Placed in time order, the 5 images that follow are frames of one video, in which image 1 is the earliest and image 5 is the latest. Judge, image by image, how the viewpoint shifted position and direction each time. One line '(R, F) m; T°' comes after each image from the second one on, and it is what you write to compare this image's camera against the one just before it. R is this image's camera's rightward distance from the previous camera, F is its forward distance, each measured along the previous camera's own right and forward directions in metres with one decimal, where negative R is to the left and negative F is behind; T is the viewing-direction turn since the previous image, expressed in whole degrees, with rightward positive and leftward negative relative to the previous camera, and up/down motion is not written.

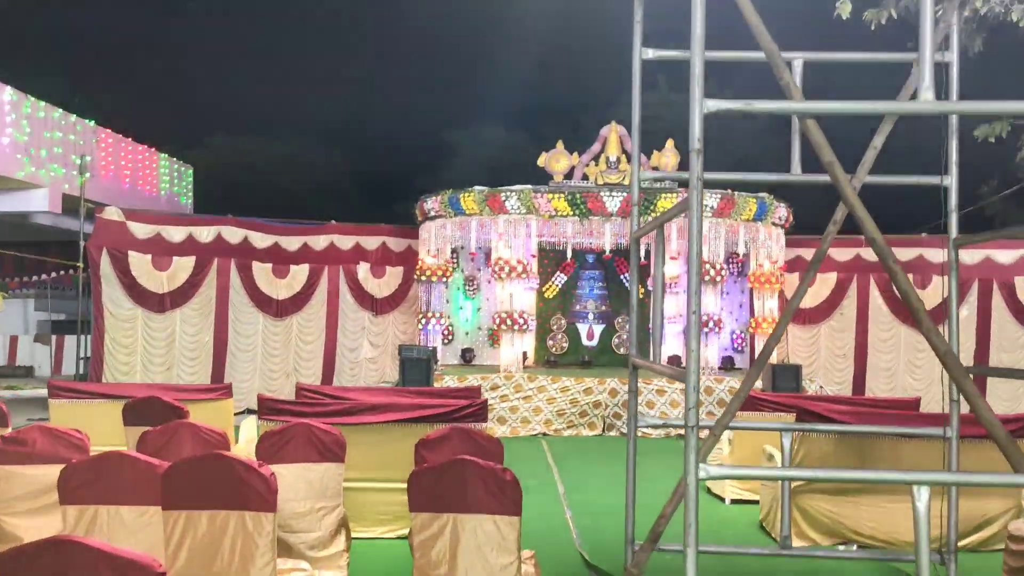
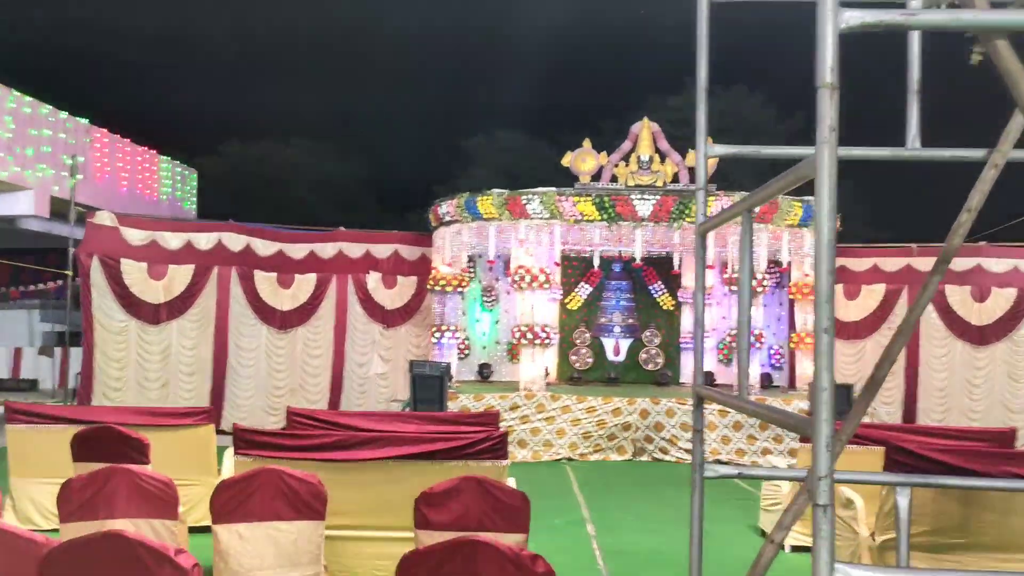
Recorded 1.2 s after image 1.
(0.0, +0.8) m; -1°
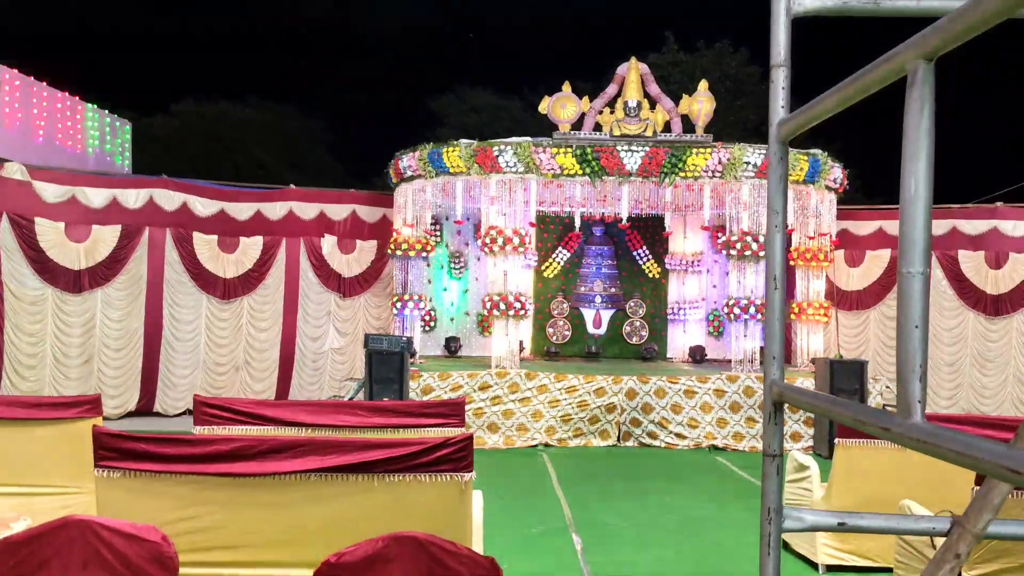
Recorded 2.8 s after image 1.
(0.0, +1.1) m; +2°
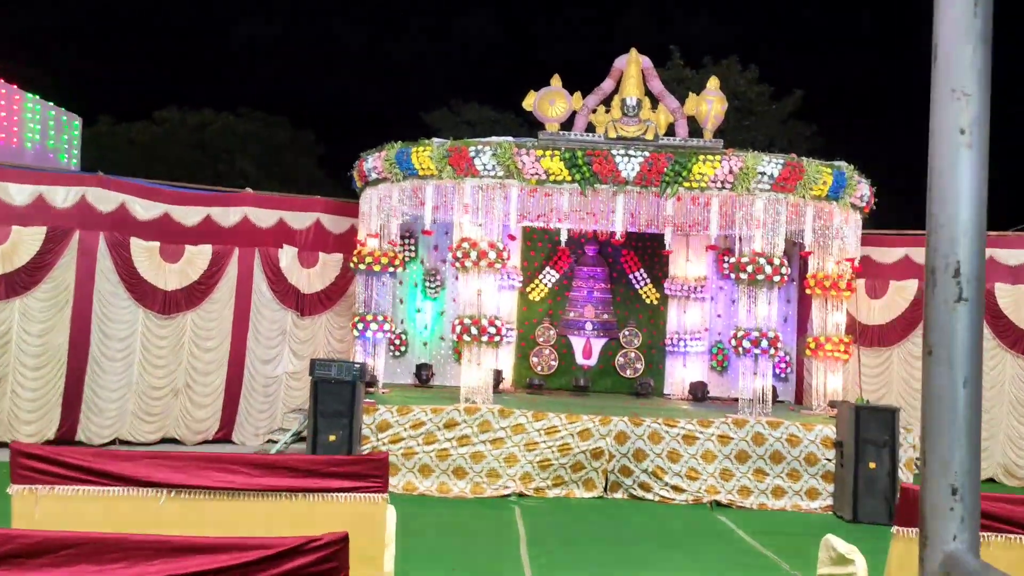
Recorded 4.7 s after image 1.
(+0.2, +1.1) m; 0°
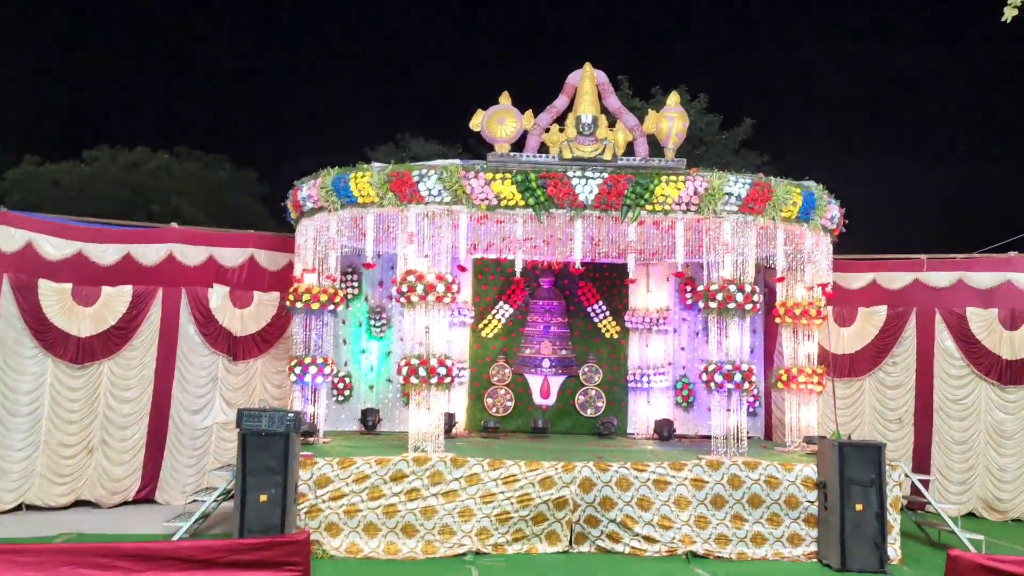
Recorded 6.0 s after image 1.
(0.0, +0.6) m; +3°
